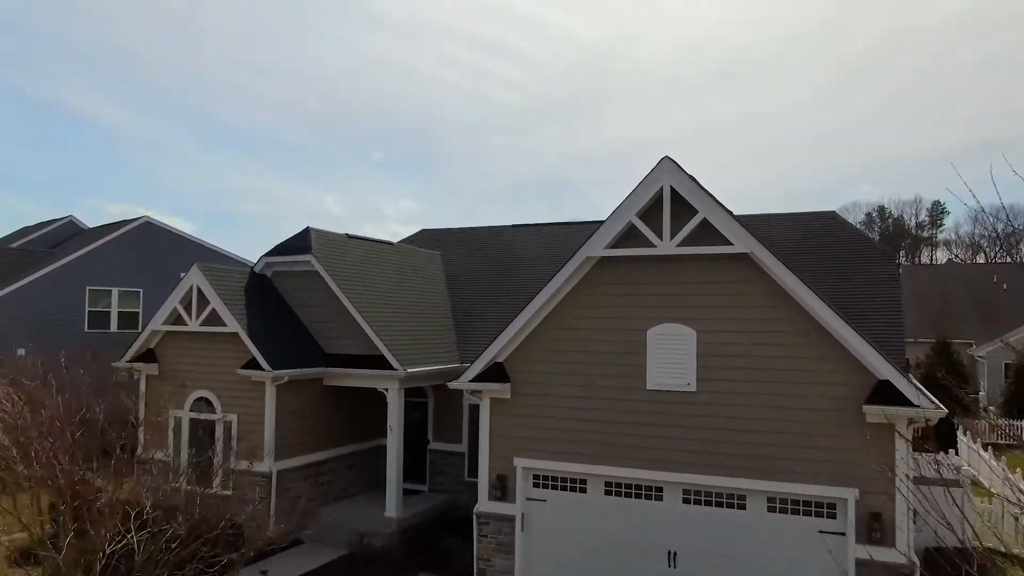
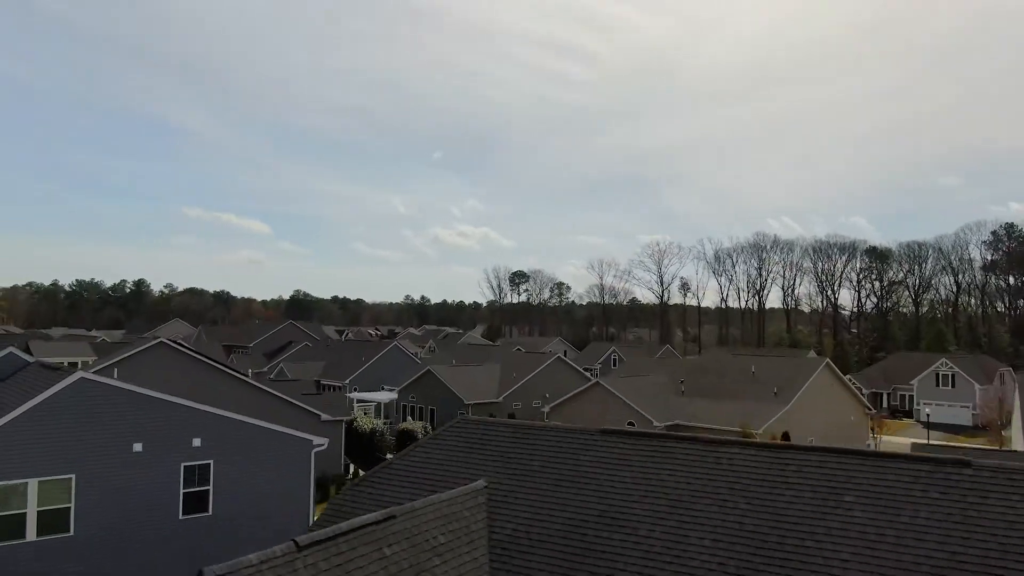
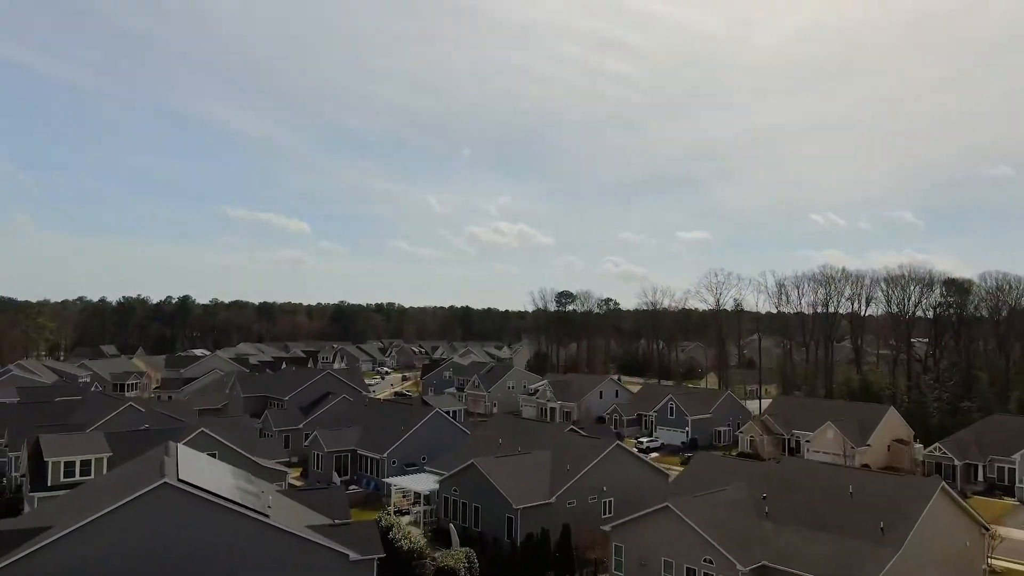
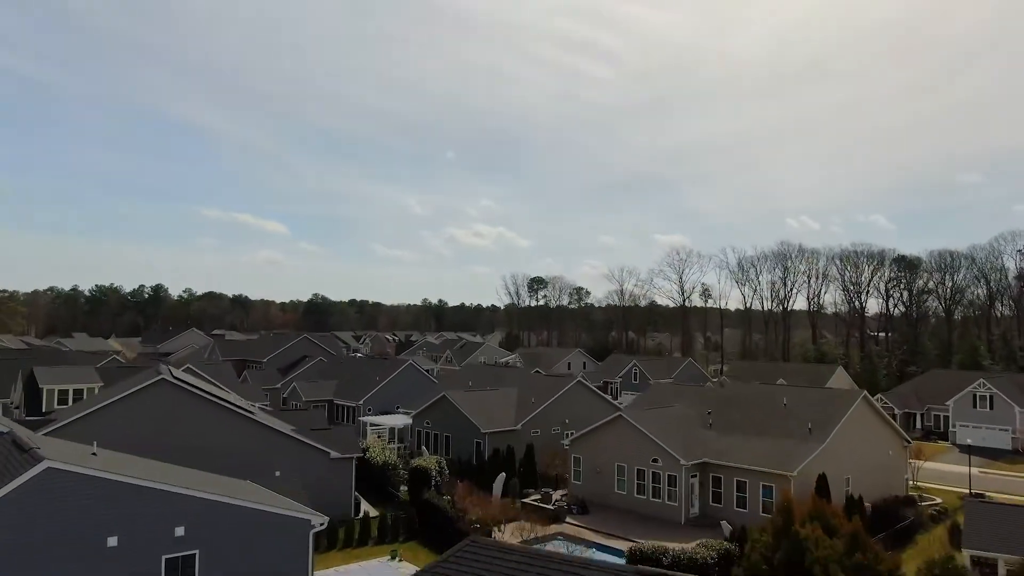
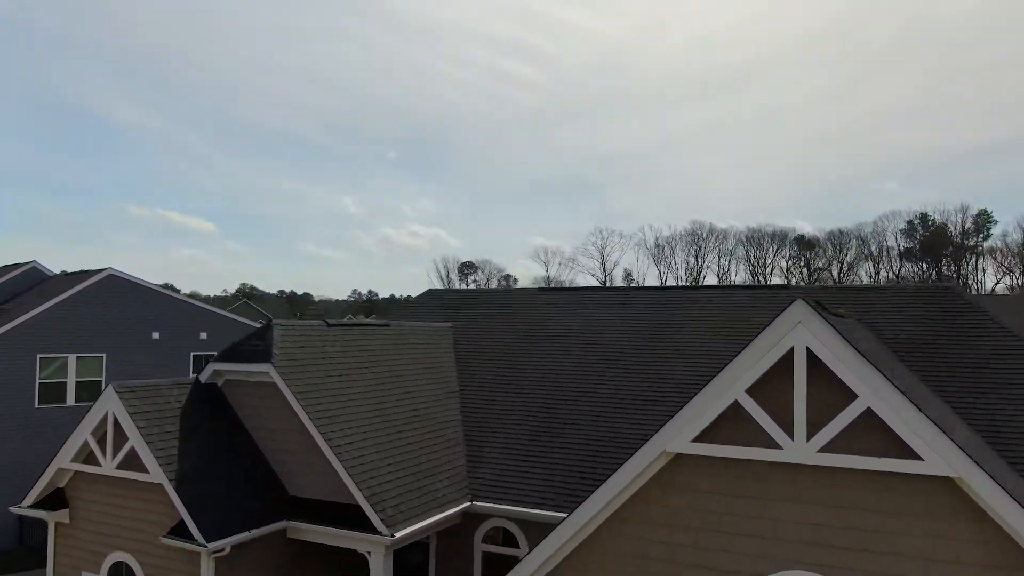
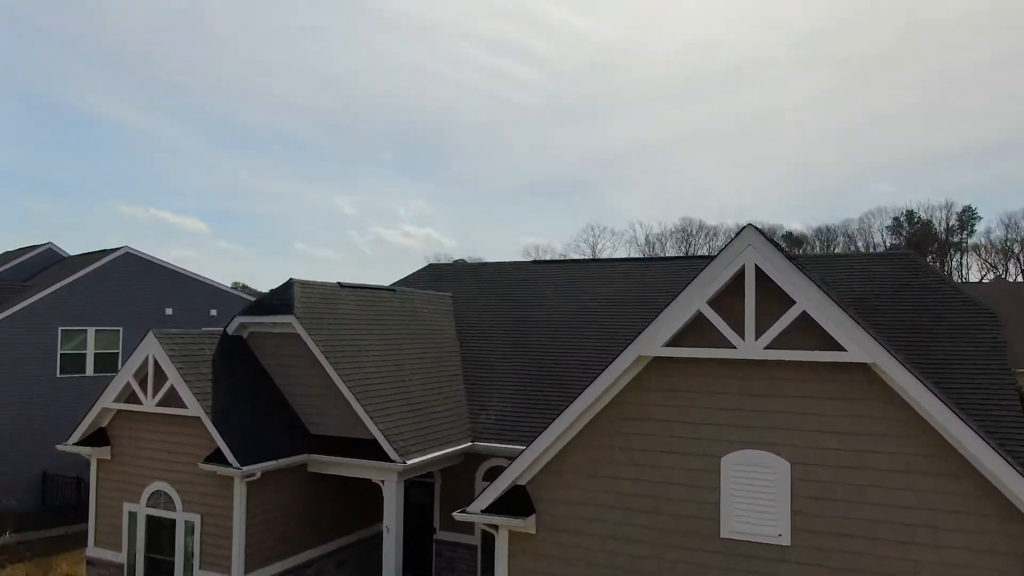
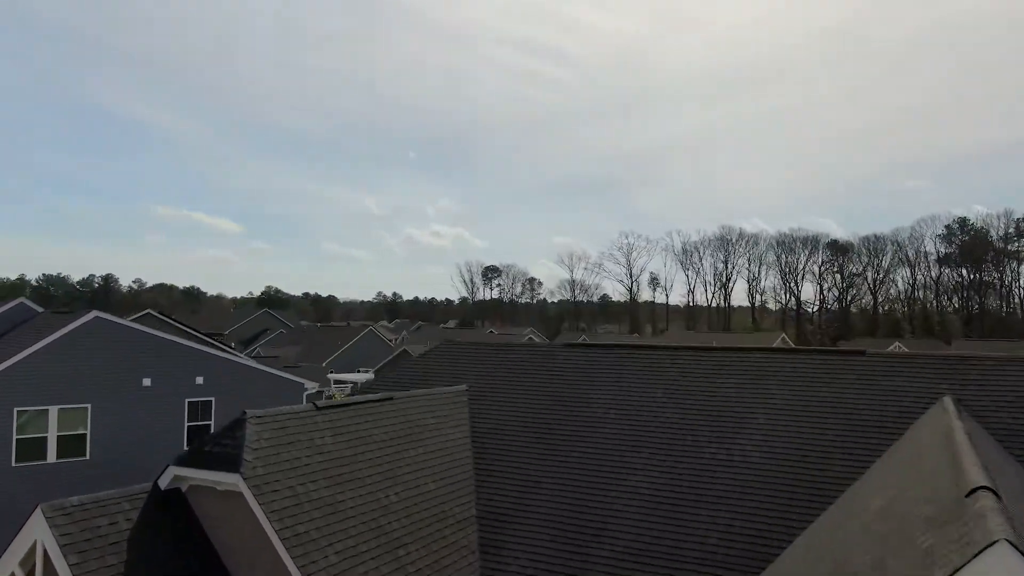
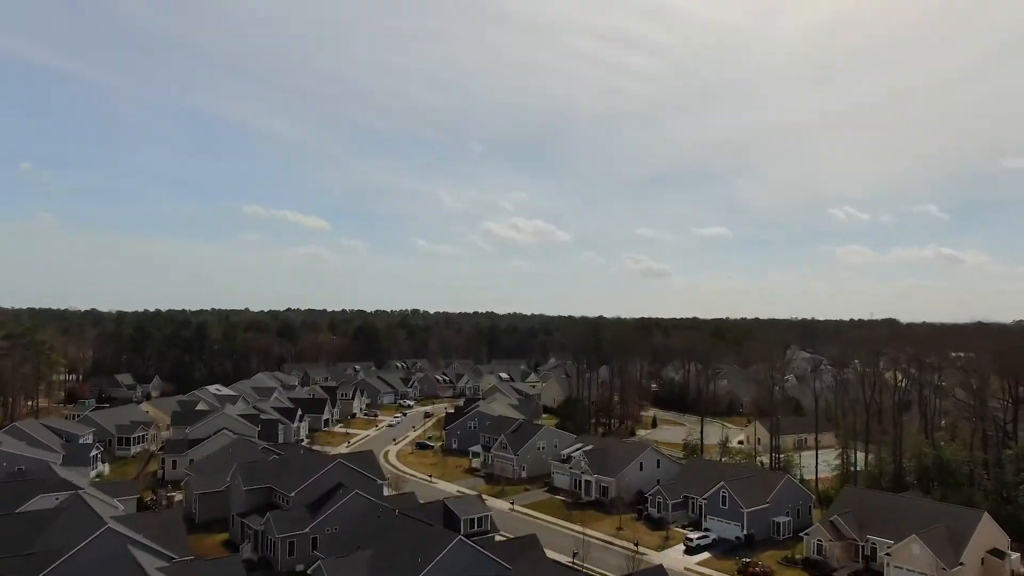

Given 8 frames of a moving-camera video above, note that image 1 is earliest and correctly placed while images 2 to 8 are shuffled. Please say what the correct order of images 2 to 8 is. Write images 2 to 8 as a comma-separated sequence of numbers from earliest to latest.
6, 5, 7, 2, 4, 3, 8
